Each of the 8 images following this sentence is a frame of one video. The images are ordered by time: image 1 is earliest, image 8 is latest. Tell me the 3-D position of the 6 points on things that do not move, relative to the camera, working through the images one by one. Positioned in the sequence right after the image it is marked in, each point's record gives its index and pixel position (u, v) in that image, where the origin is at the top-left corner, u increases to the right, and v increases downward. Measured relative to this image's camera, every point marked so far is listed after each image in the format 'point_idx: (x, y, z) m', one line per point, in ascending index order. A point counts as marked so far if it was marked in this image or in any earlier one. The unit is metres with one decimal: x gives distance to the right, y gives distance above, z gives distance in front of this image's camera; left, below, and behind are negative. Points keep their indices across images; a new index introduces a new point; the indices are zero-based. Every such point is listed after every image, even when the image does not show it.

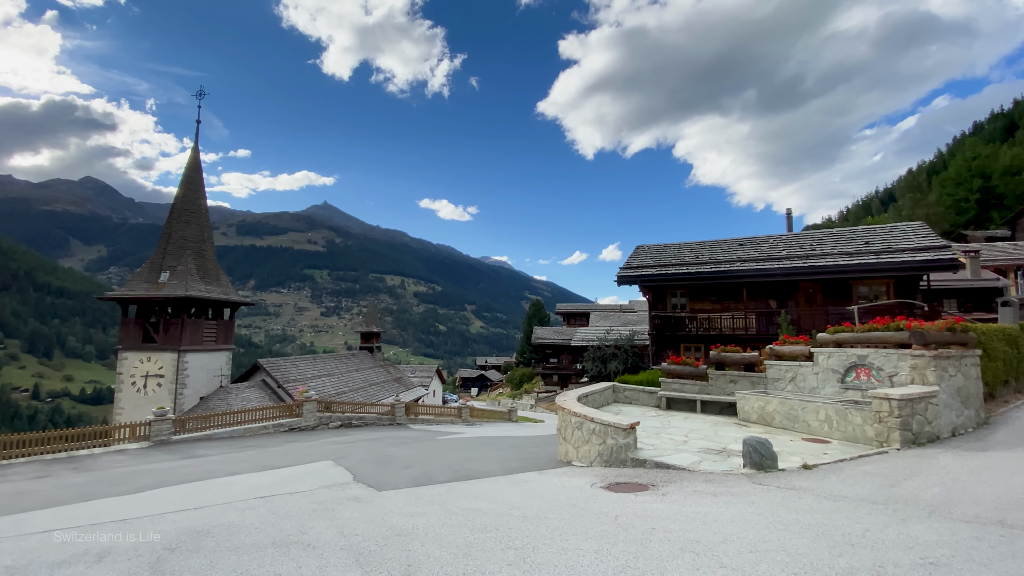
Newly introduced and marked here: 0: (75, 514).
0: (-6.3, -3.3, +6.8) m
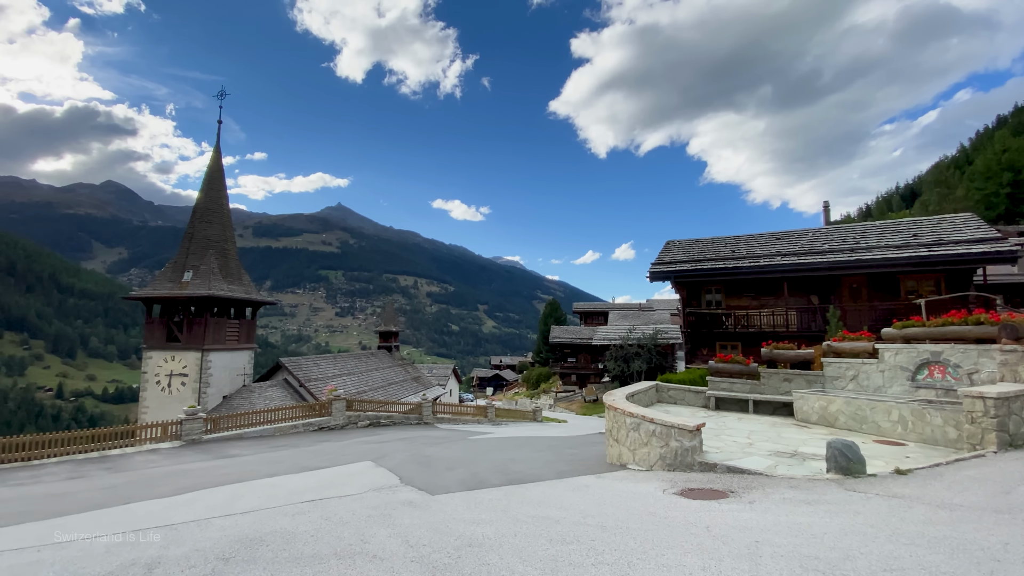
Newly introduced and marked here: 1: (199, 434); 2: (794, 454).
0: (-5.4, -3.1, +6.5) m
1: (-9.6, -4.5, +14.7) m
2: (+4.9, -2.8, +8.2) m
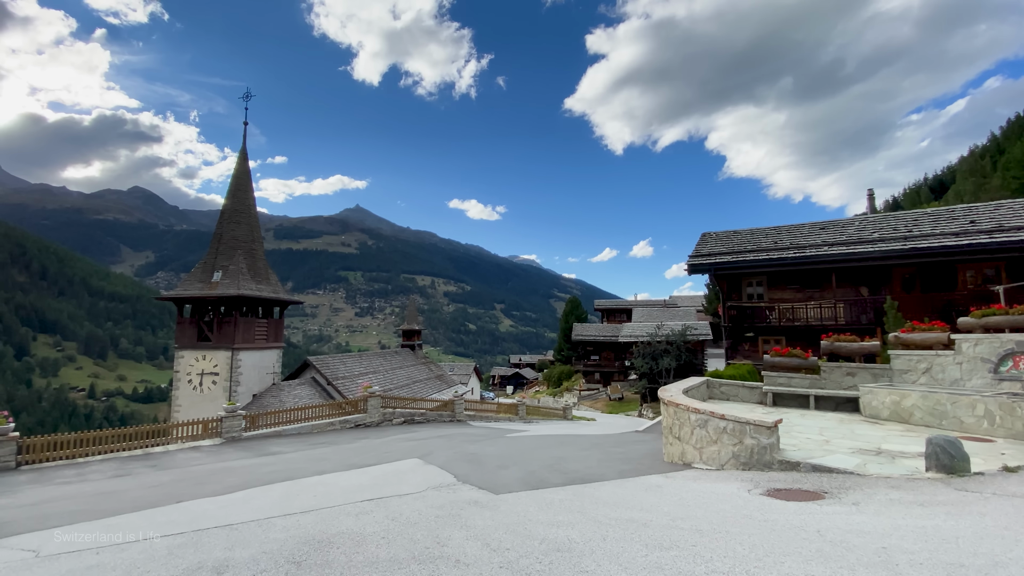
0: (-4.5, -3.0, +6.2) m
1: (-8.3, -4.4, +14.6) m
2: (+5.9, -2.6, +7.6) m
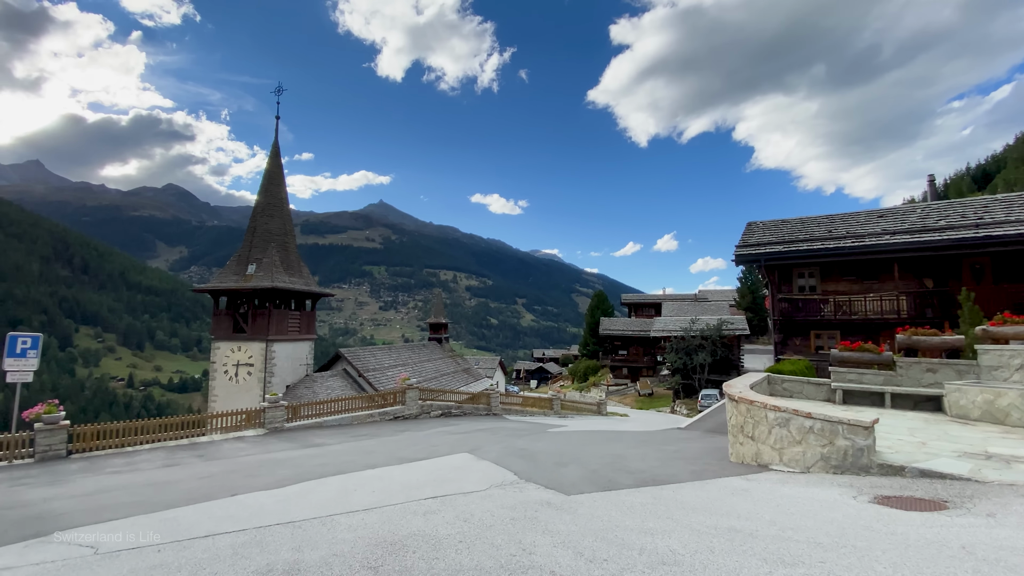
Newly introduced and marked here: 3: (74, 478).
0: (-3.5, -2.8, +6.0) m
1: (-7.0, -4.1, +14.5) m
2: (+6.8, -2.4, +6.8) m
3: (-8.0, -3.5, +8.6) m
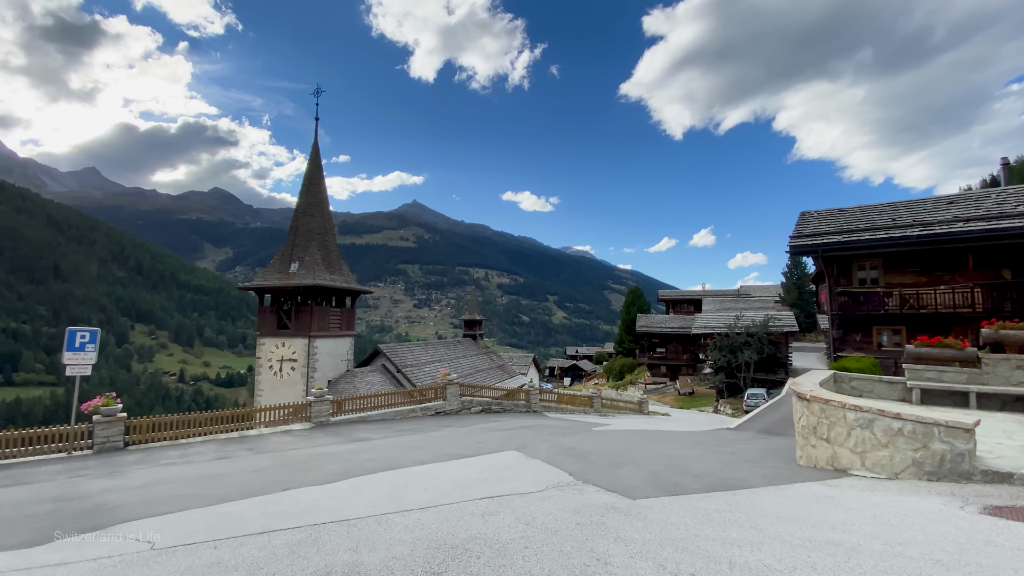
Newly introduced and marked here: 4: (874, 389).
0: (-2.8, -2.7, +5.8) m
1: (-5.7, -3.9, +14.6) m
2: (+7.6, -2.2, +6.0) m
3: (-7.1, -3.4, +8.8) m
4: (+8.4, -2.3, +11.0) m
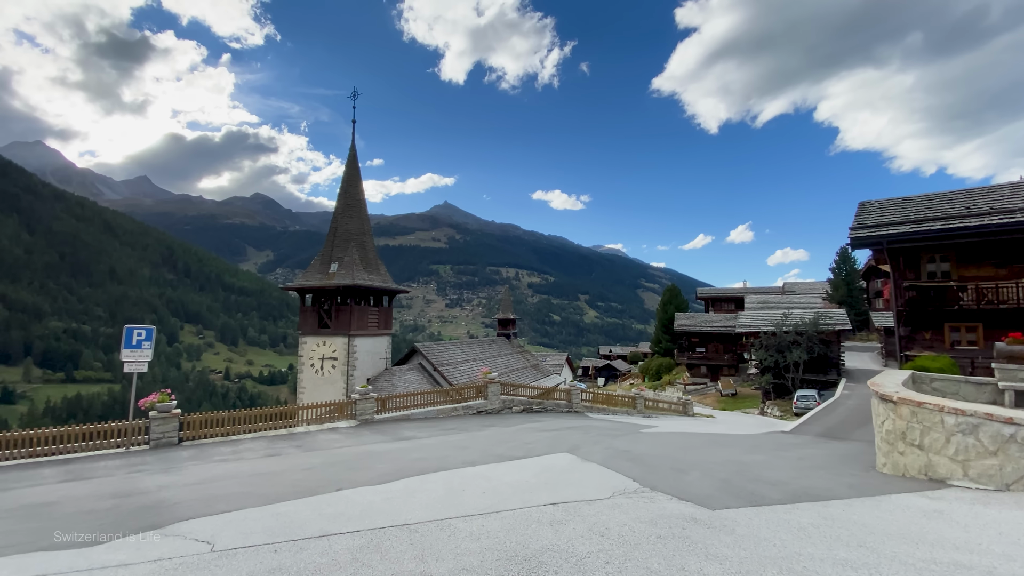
0: (-2.1, -2.6, +5.6) m
1: (-4.3, -3.9, +14.6) m
2: (+8.3, -2.1, +5.1) m
3: (-6.1, -3.3, +8.9) m
4: (+9.4, -2.2, +10.1) m
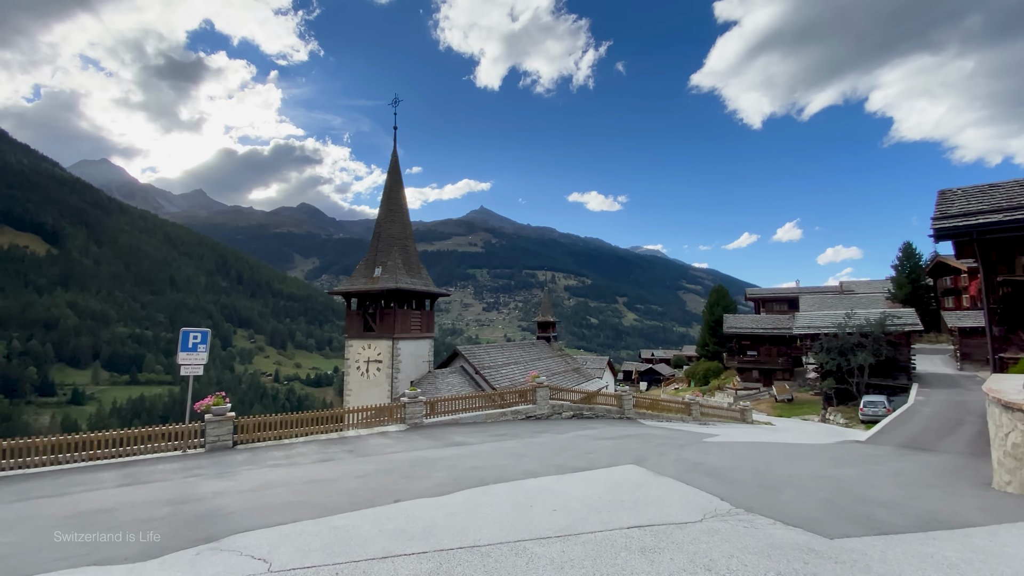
0: (-1.2, -2.6, +5.2) m
1: (-2.8, -3.9, +14.3) m
2: (+9.1, -1.9, +3.8) m
3: (-5.0, -3.4, +8.8) m
4: (+10.6, -2.0, +8.7) m
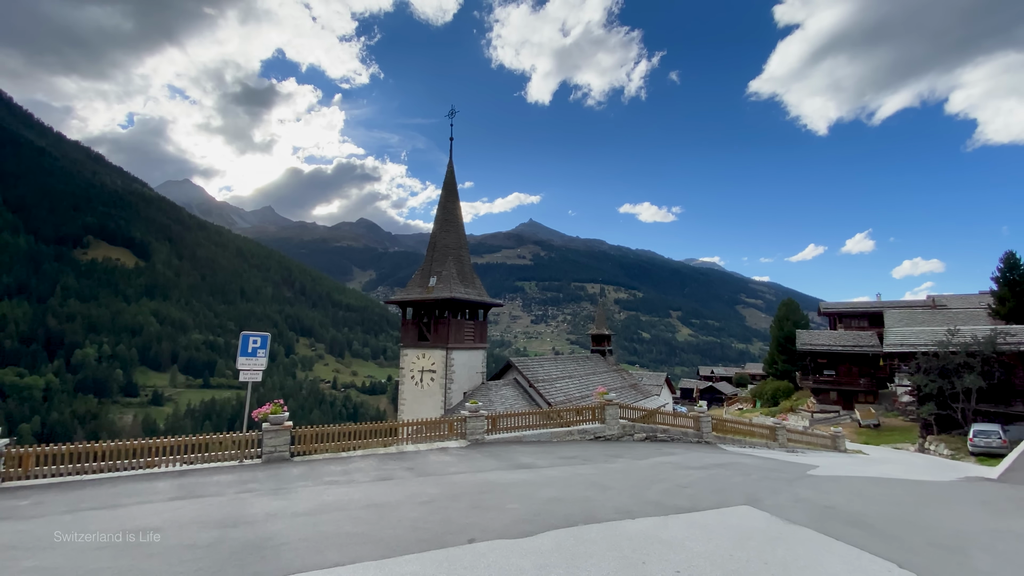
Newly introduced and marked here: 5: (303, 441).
0: (-0.3, -2.5, +4.1) m
1: (-0.9, -4.1, +13.3) m
2: (+9.8, -1.9, +1.7) m
3: (-3.7, -3.4, +8.1) m
4: (+11.8, -2.1, +6.4) m
5: (-4.8, -3.5, +10.8) m
